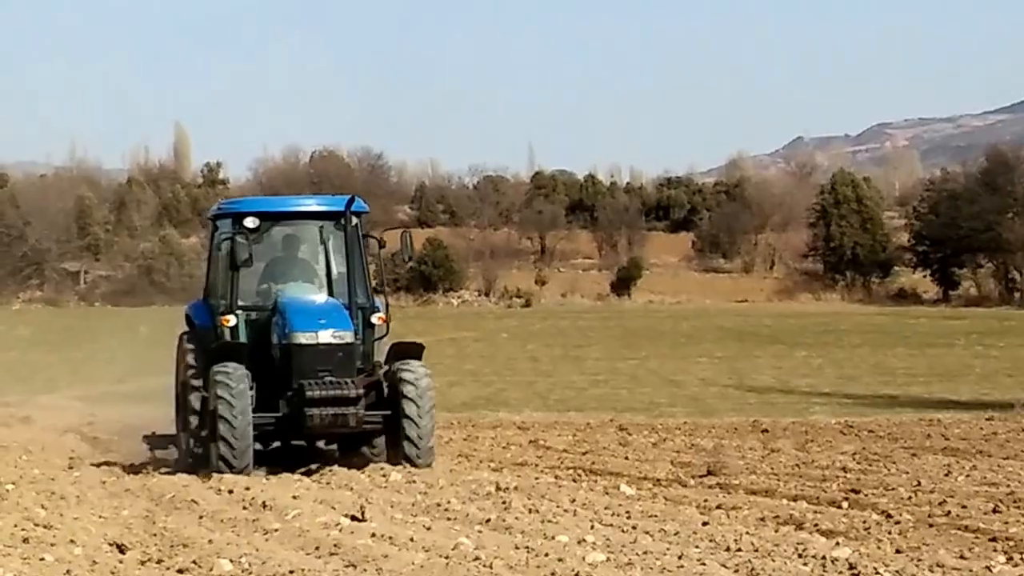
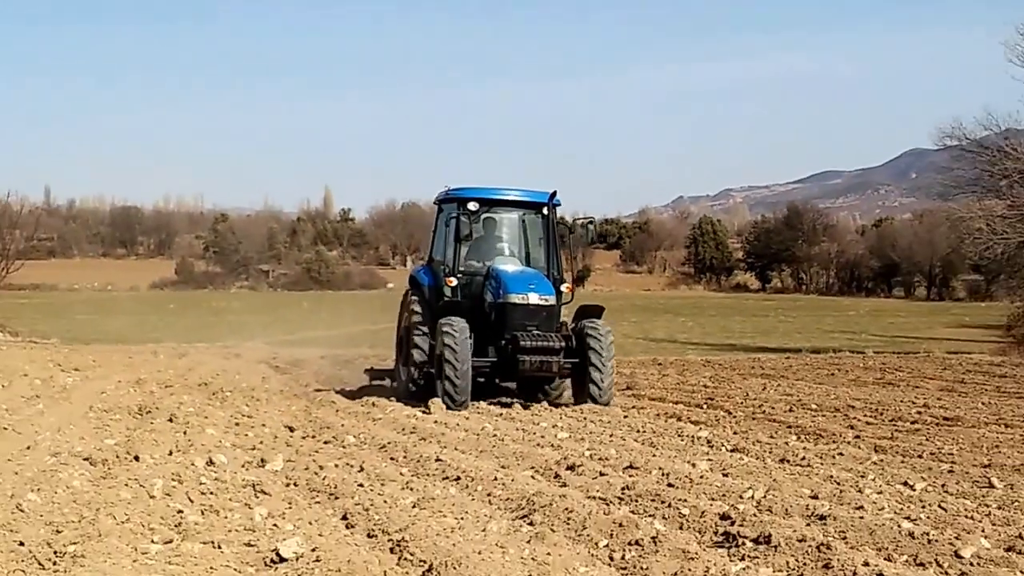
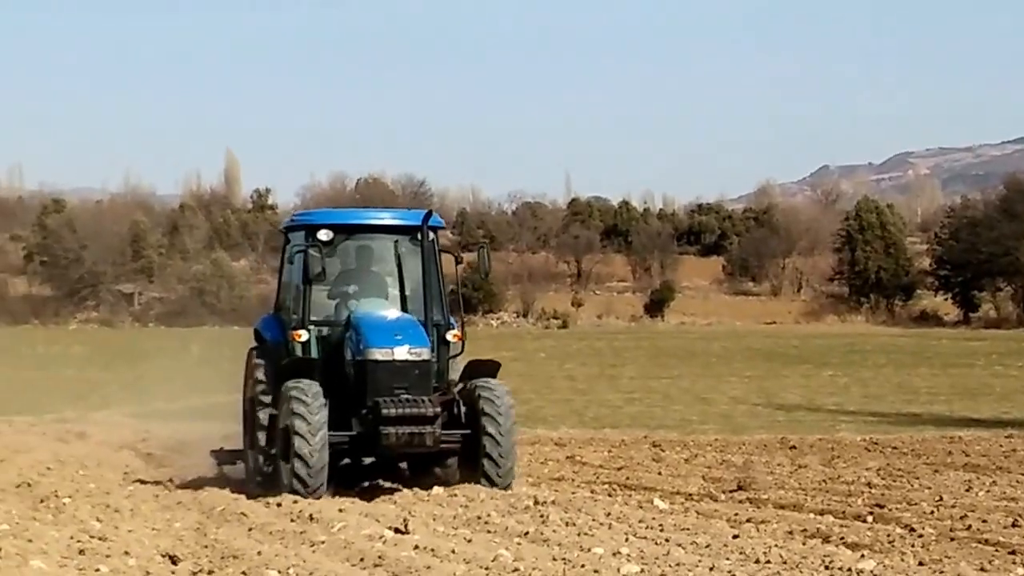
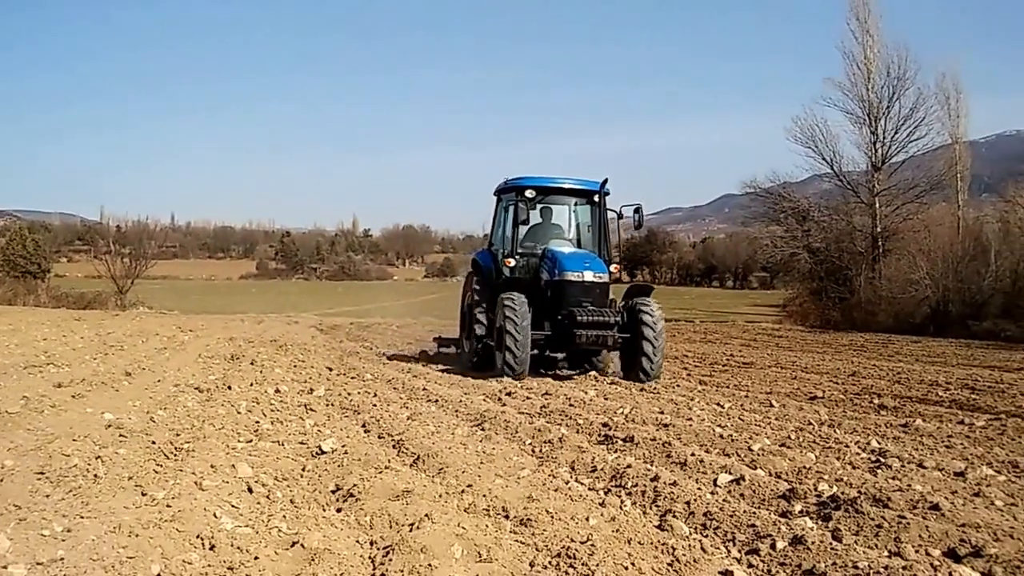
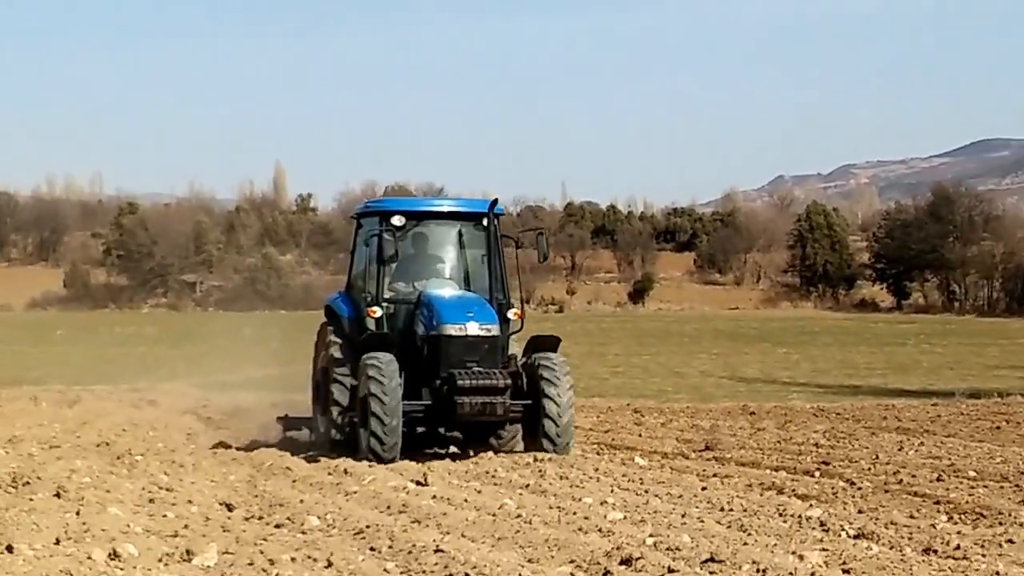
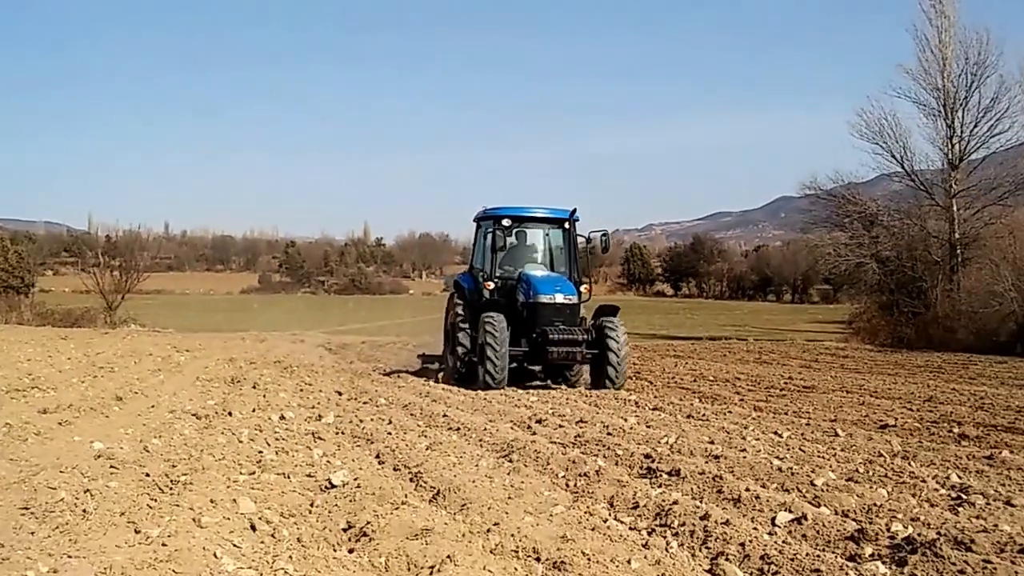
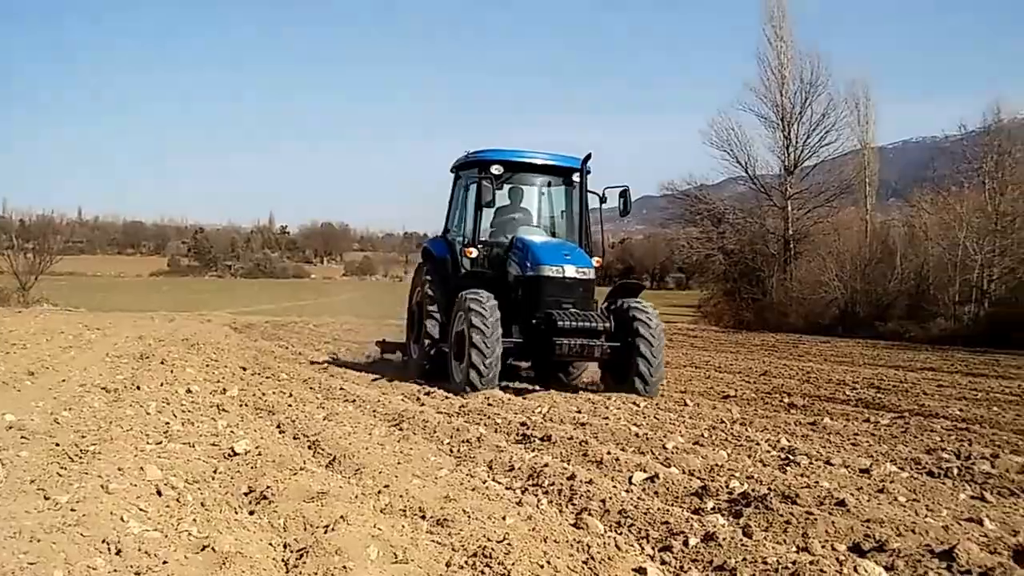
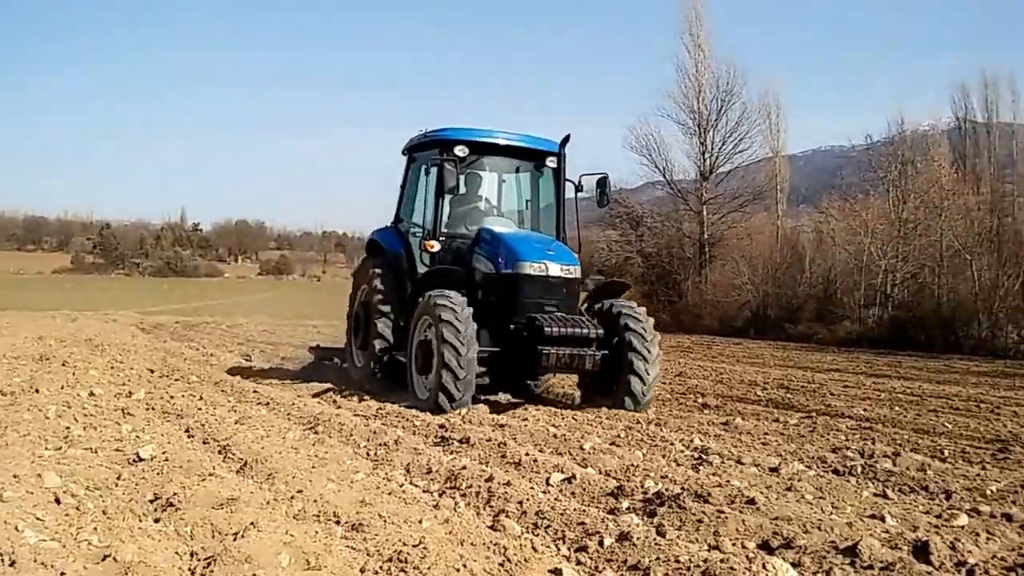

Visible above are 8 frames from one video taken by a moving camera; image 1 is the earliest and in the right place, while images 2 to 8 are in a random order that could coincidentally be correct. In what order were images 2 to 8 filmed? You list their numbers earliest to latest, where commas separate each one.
3, 5, 2, 6, 4, 7, 8
